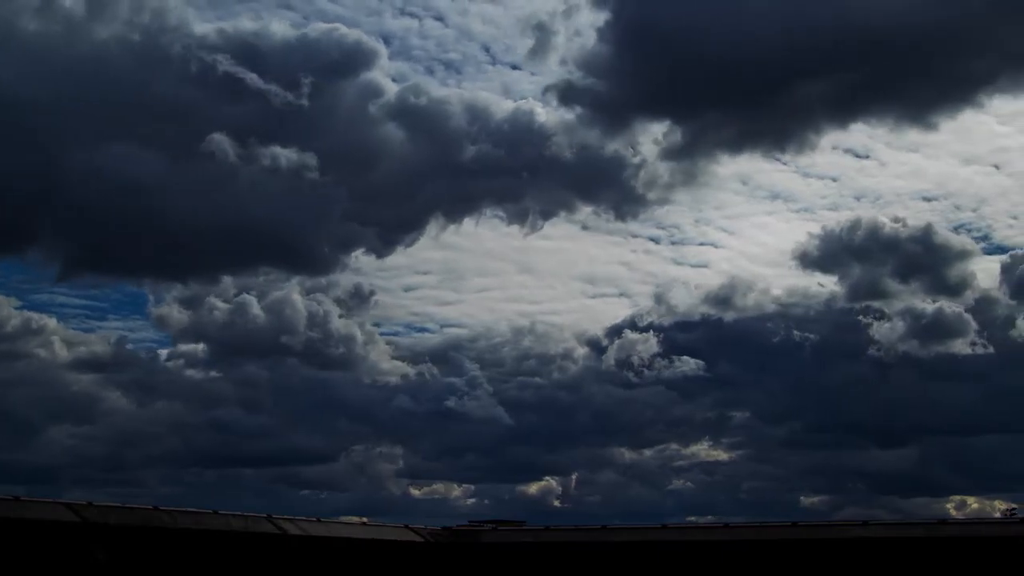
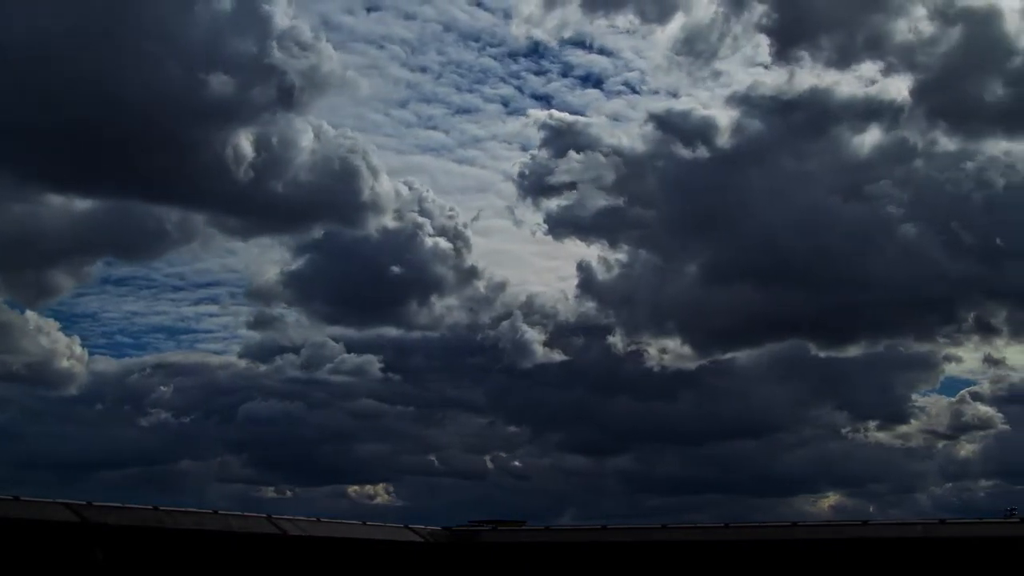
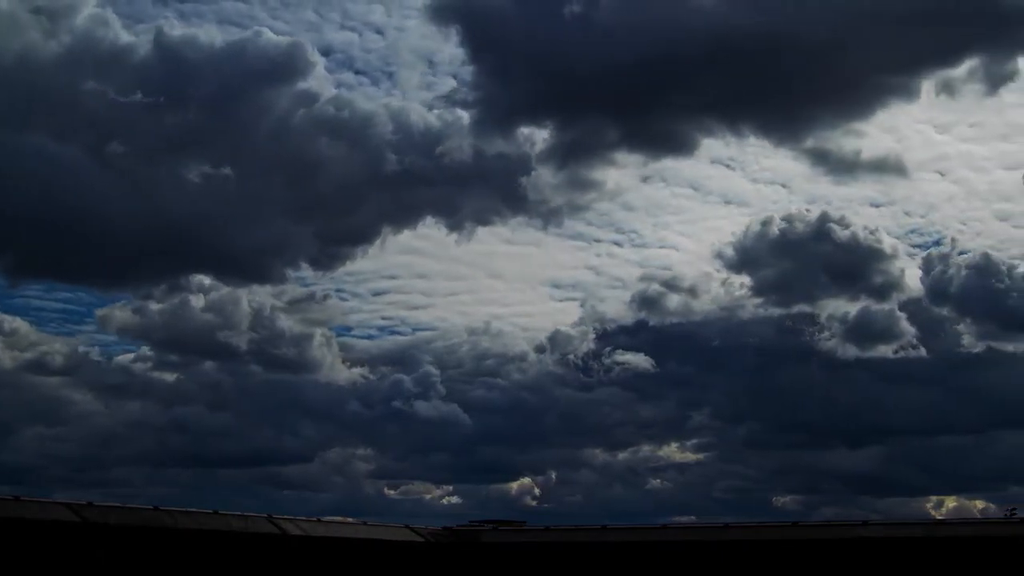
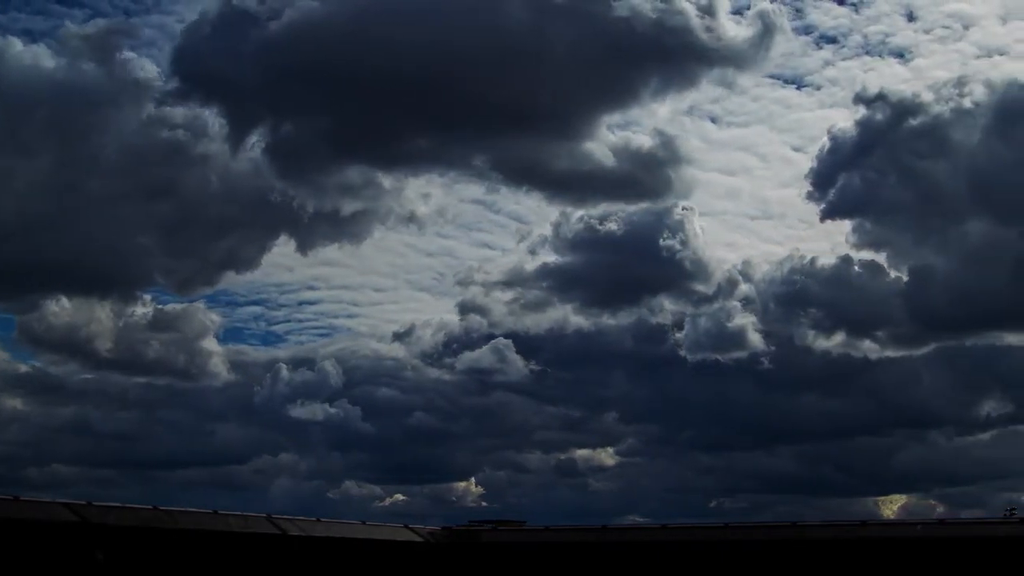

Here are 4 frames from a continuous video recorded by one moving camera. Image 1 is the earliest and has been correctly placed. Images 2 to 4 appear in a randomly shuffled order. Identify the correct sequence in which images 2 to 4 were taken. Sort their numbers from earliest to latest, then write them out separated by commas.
3, 4, 2
